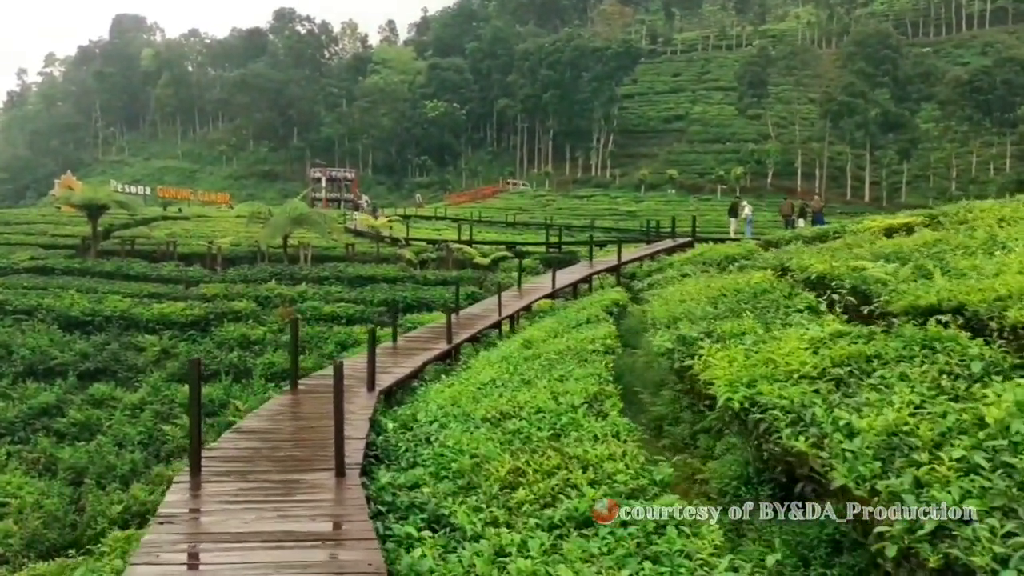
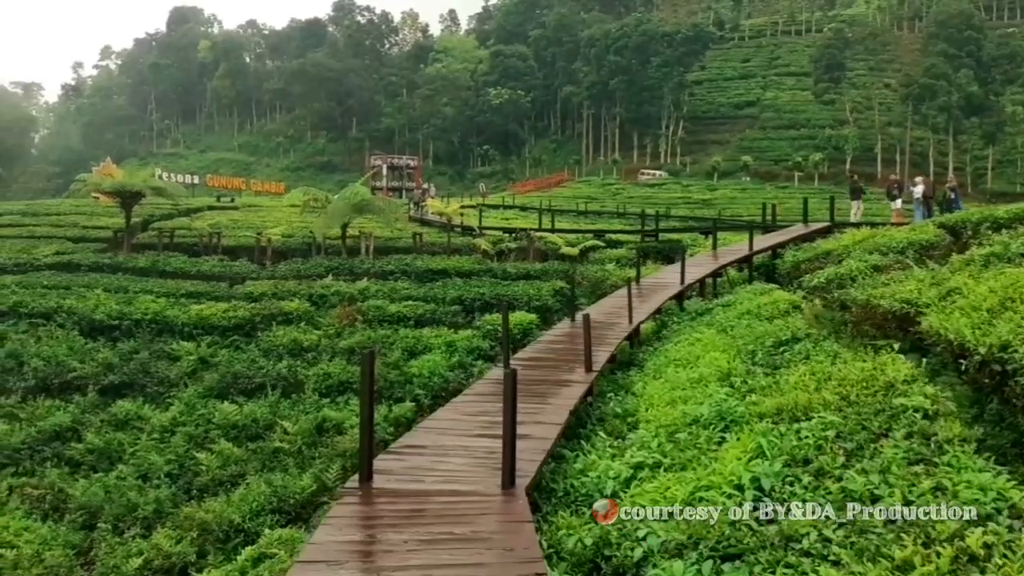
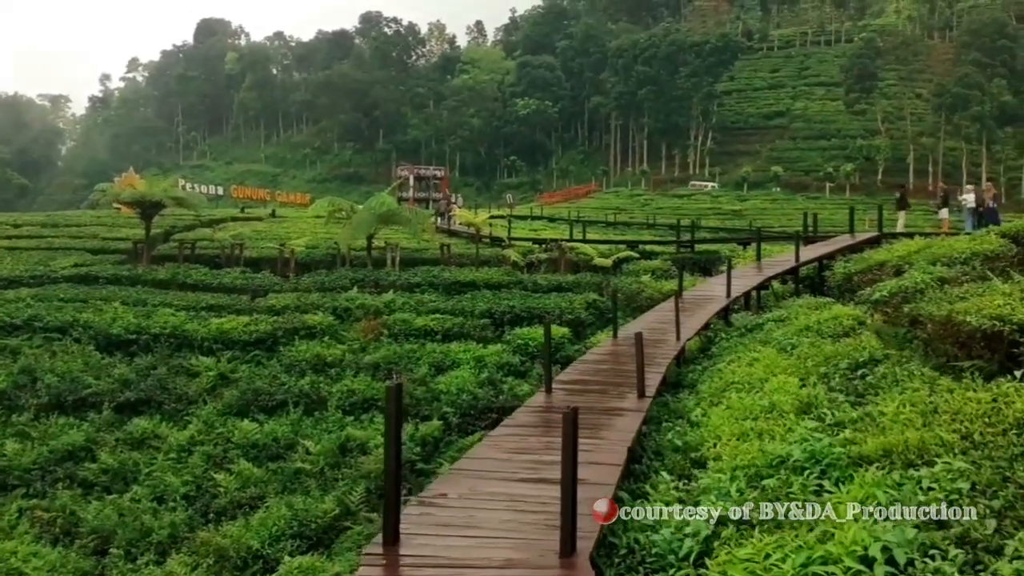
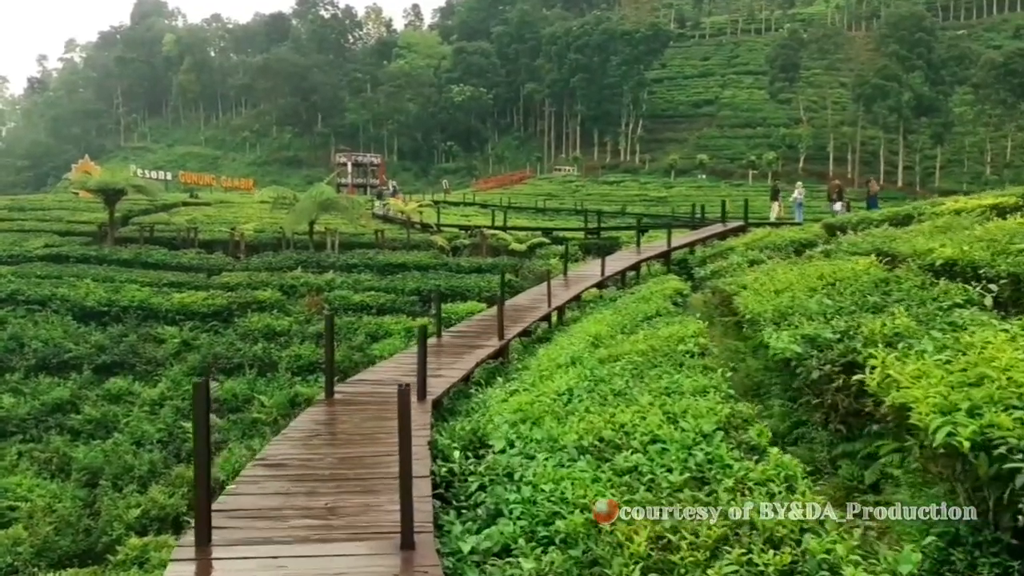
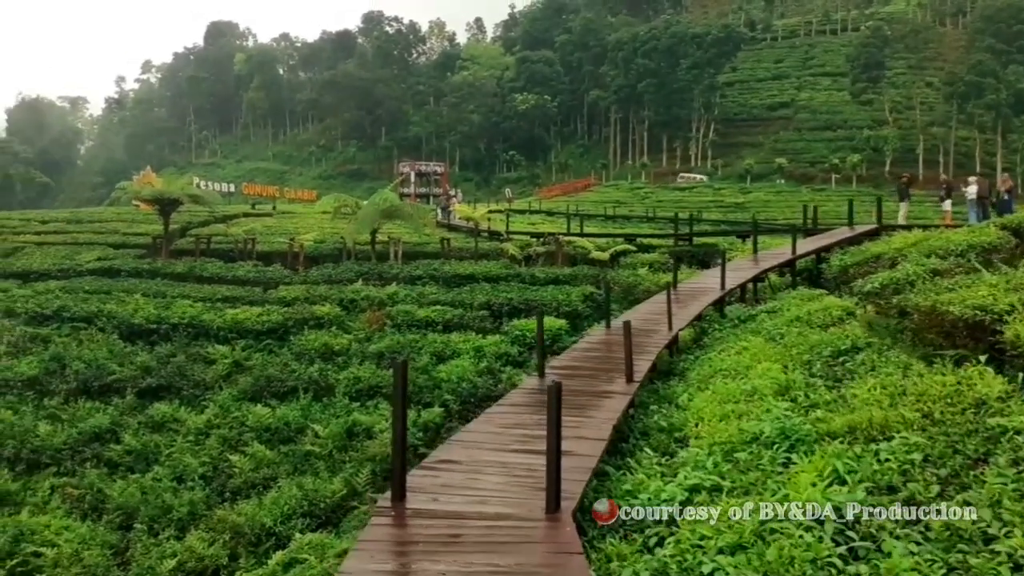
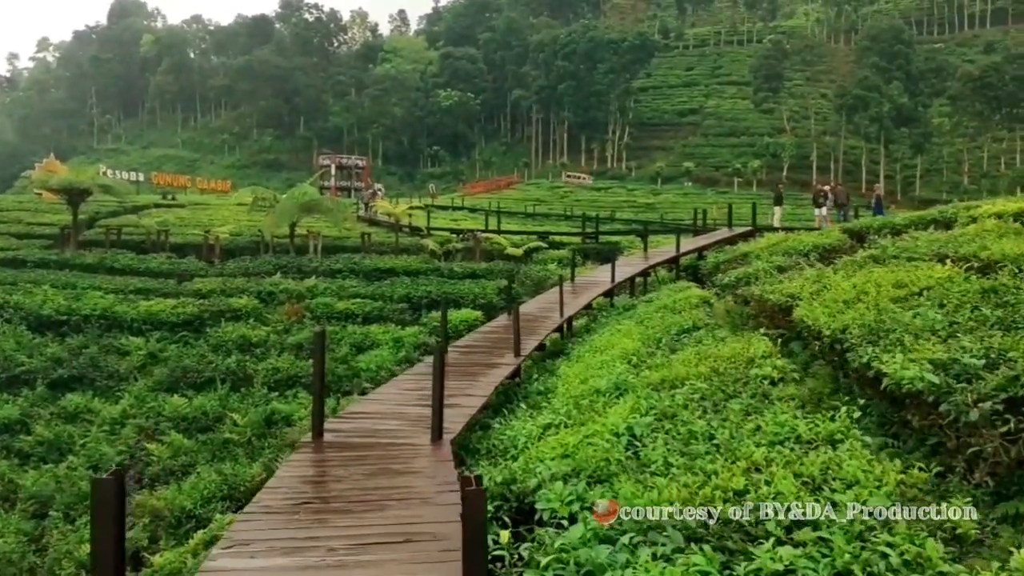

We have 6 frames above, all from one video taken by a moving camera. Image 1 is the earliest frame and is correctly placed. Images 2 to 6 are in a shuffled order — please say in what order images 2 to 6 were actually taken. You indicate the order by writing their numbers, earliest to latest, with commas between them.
4, 6, 2, 5, 3
